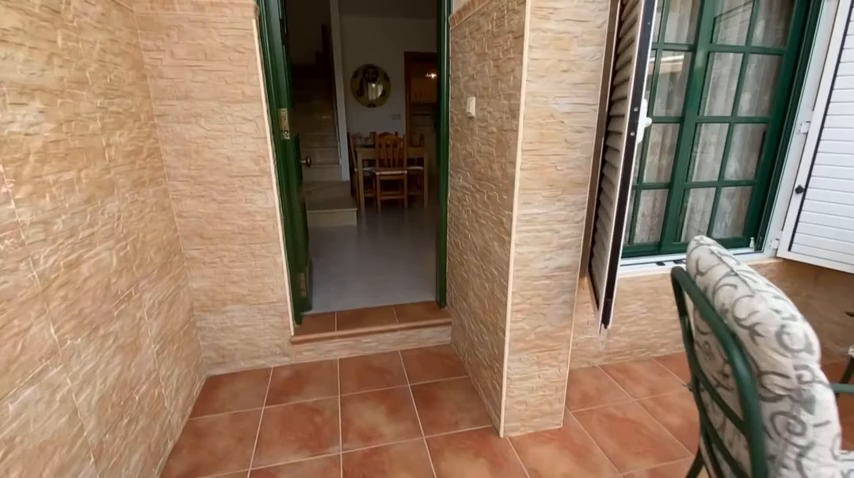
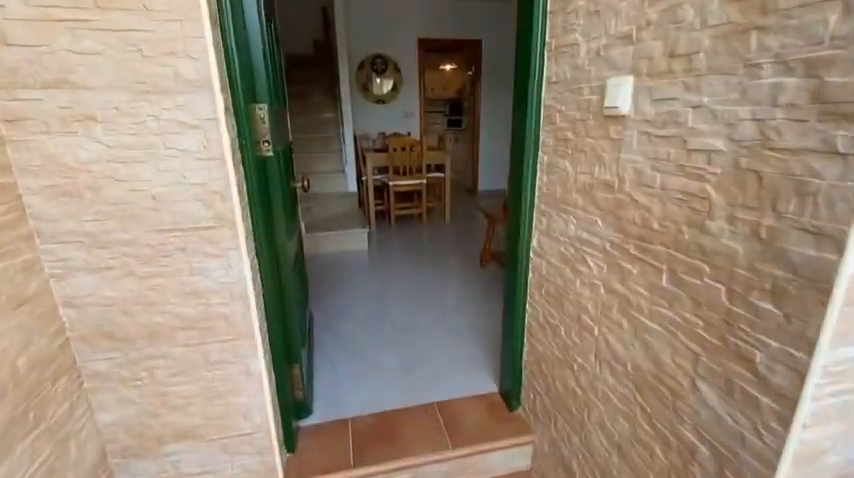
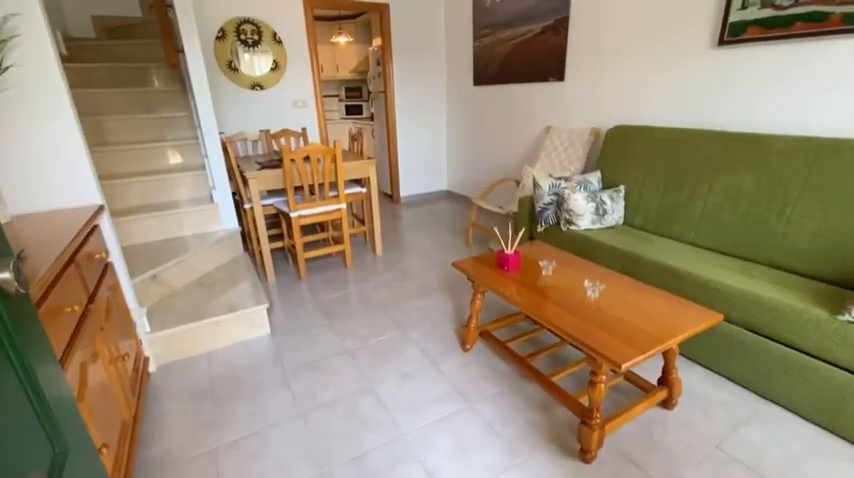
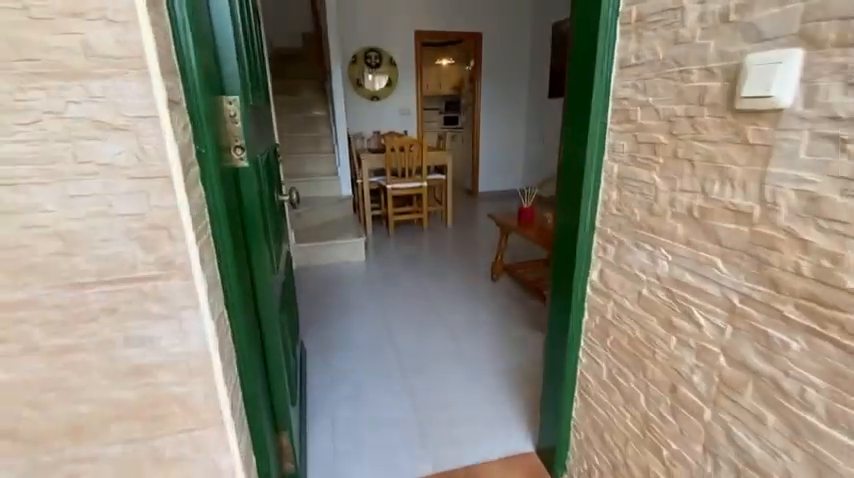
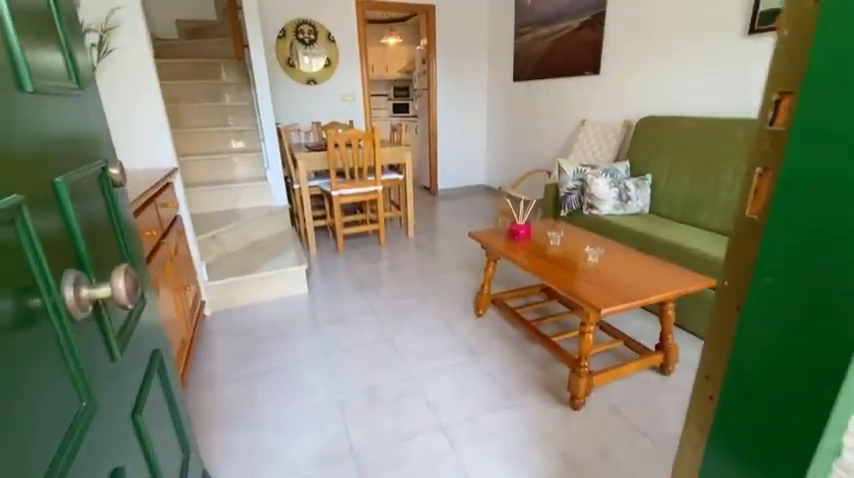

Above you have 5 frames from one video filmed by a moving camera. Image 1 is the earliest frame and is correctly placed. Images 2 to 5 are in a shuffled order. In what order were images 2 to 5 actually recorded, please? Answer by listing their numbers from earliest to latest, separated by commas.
2, 4, 5, 3
